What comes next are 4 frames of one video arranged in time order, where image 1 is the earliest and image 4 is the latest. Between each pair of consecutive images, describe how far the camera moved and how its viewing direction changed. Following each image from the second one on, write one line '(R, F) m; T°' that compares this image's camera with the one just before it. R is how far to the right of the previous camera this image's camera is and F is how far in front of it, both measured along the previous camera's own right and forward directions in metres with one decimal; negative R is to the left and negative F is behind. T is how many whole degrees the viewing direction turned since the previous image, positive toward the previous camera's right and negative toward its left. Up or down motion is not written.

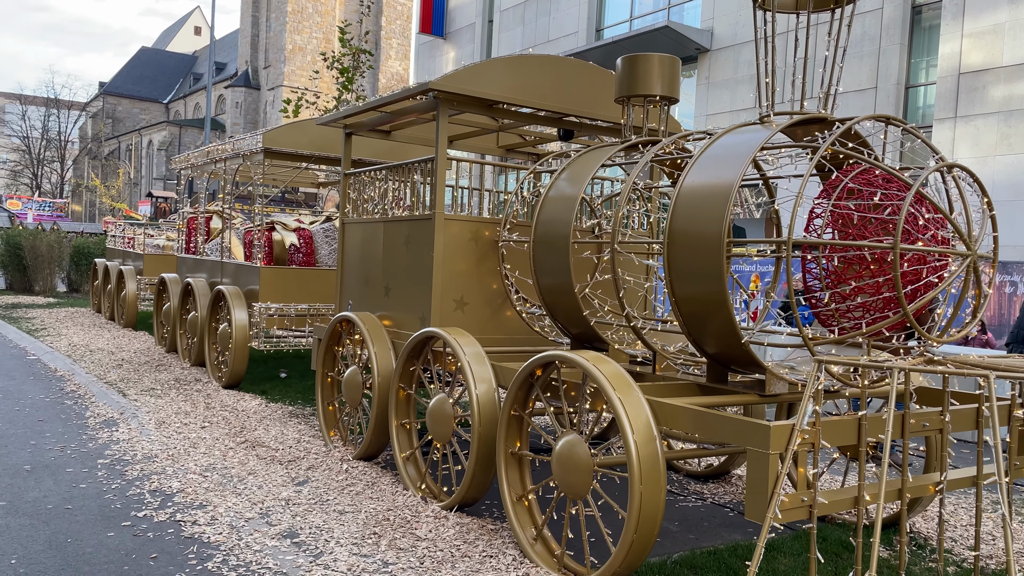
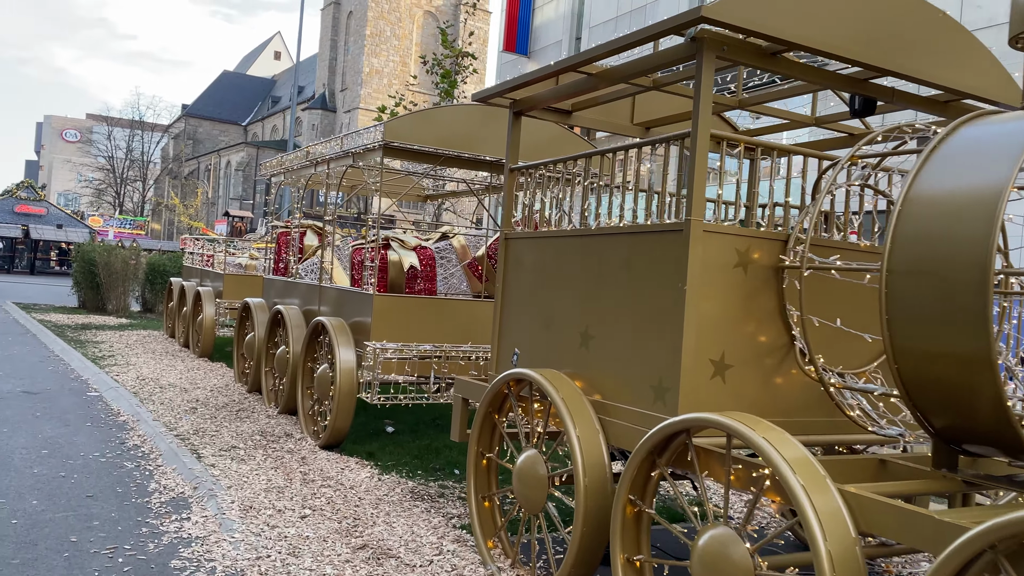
(-0.8, +1.7) m; -4°
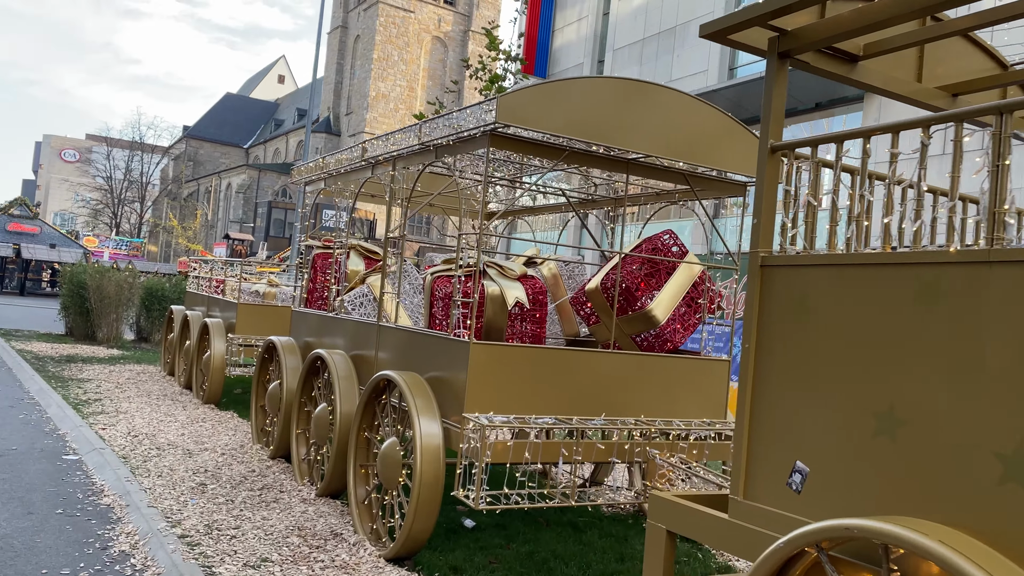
(-0.8, +1.7) m; 0°
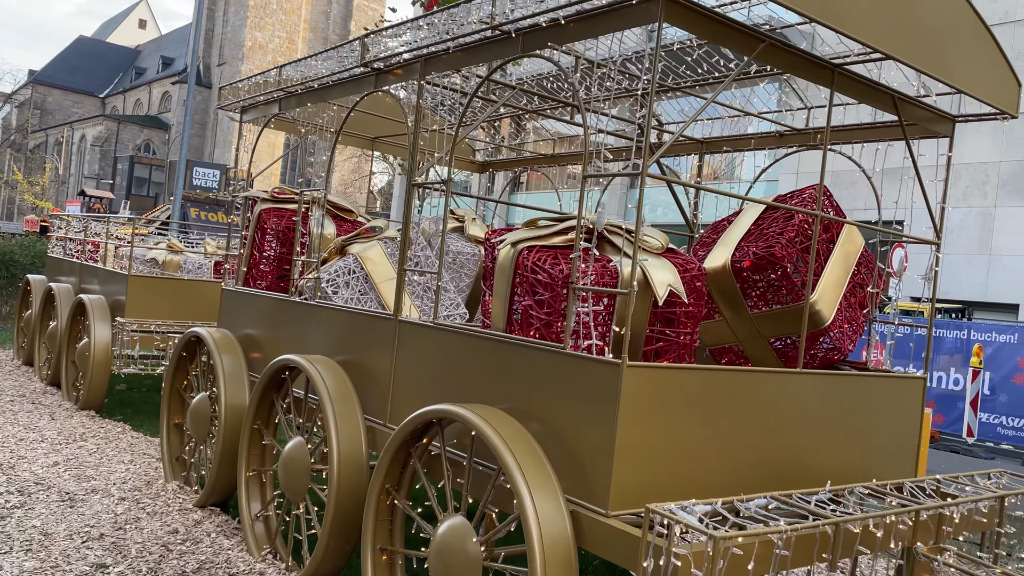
(-0.9, +1.8) m; +9°
